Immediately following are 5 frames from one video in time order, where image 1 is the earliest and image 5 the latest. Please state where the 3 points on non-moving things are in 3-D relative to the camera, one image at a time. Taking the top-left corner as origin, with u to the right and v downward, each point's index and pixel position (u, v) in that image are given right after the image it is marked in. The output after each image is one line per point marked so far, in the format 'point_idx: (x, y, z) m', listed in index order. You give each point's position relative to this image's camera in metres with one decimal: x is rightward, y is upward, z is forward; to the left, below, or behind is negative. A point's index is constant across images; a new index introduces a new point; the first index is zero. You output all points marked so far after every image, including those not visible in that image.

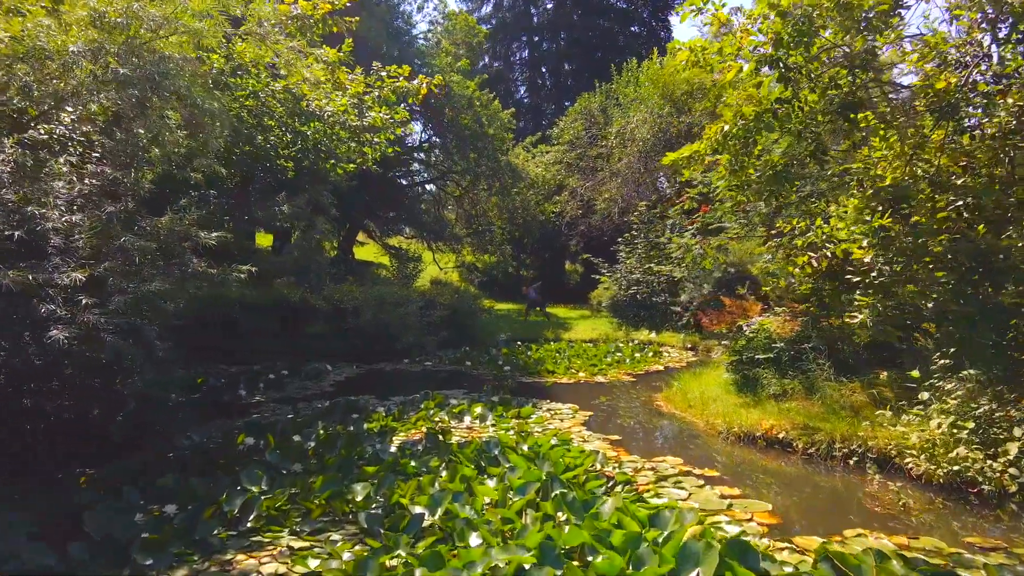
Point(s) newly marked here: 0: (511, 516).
0: (0.0, -1.3, +3.5) m
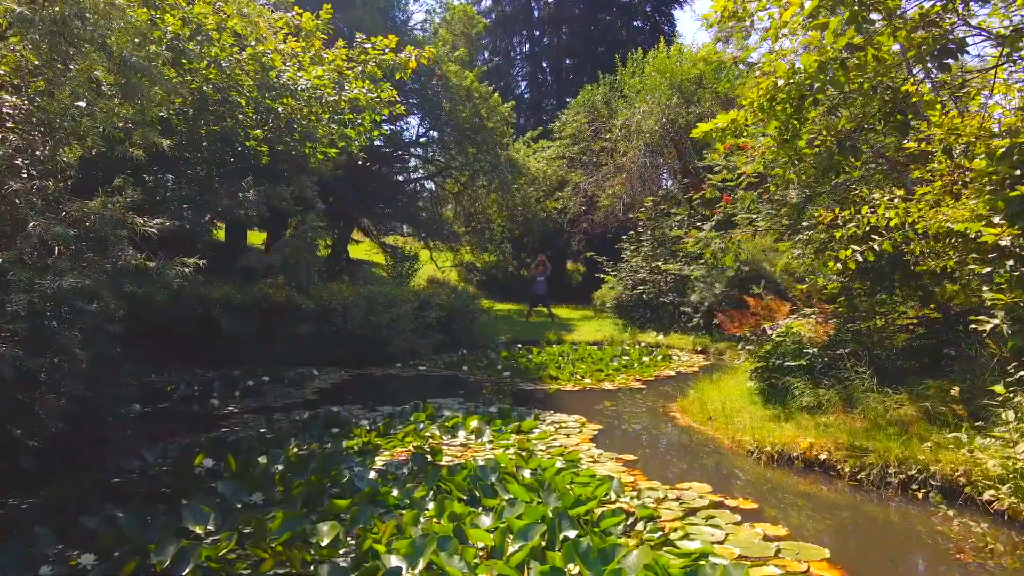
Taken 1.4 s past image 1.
0: (0.0, -1.3, +2.8) m
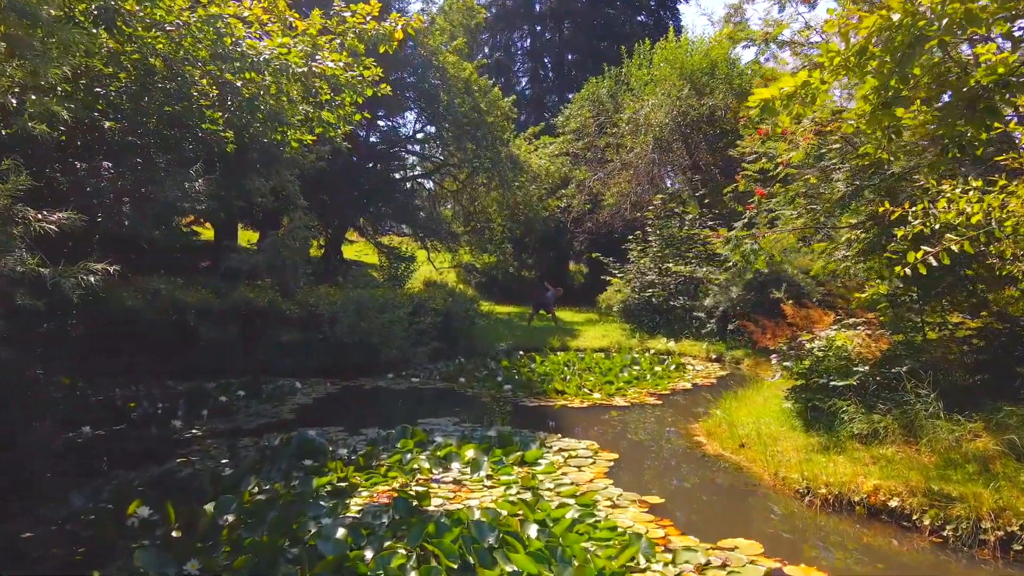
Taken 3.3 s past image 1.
0: (0.0, -1.3, +2.0) m
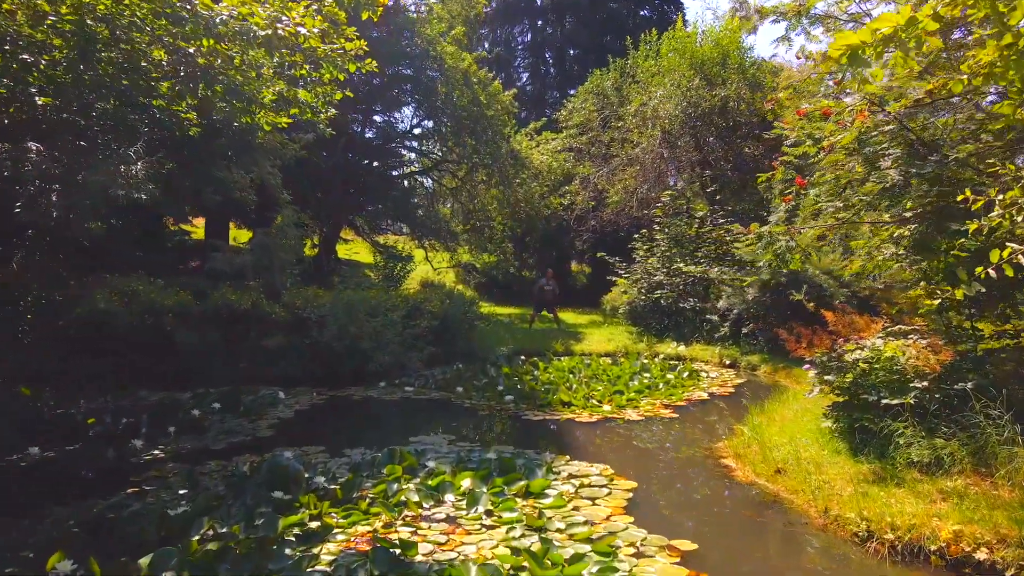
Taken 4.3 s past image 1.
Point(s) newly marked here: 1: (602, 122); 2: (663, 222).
0: (0.0, -1.4, +1.3) m
1: (+2.4, +4.5, +16.9) m
2: (+3.2, +1.4, +13.3) m
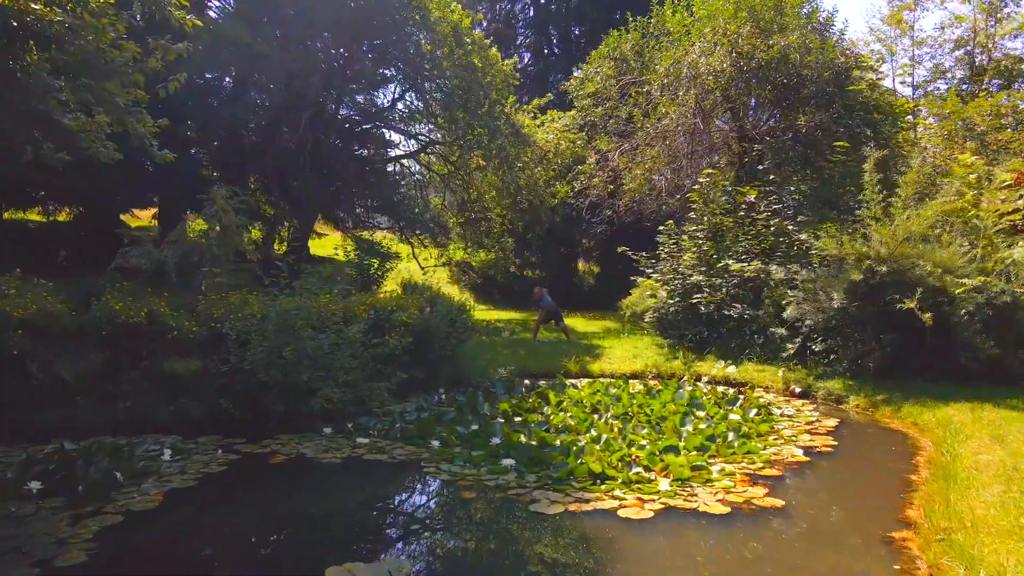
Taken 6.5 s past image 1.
0: (0.0, -1.4, -1.4) m
1: (+2.4, +4.5, +14.2) m
2: (+3.2, +1.4, +10.6) m
